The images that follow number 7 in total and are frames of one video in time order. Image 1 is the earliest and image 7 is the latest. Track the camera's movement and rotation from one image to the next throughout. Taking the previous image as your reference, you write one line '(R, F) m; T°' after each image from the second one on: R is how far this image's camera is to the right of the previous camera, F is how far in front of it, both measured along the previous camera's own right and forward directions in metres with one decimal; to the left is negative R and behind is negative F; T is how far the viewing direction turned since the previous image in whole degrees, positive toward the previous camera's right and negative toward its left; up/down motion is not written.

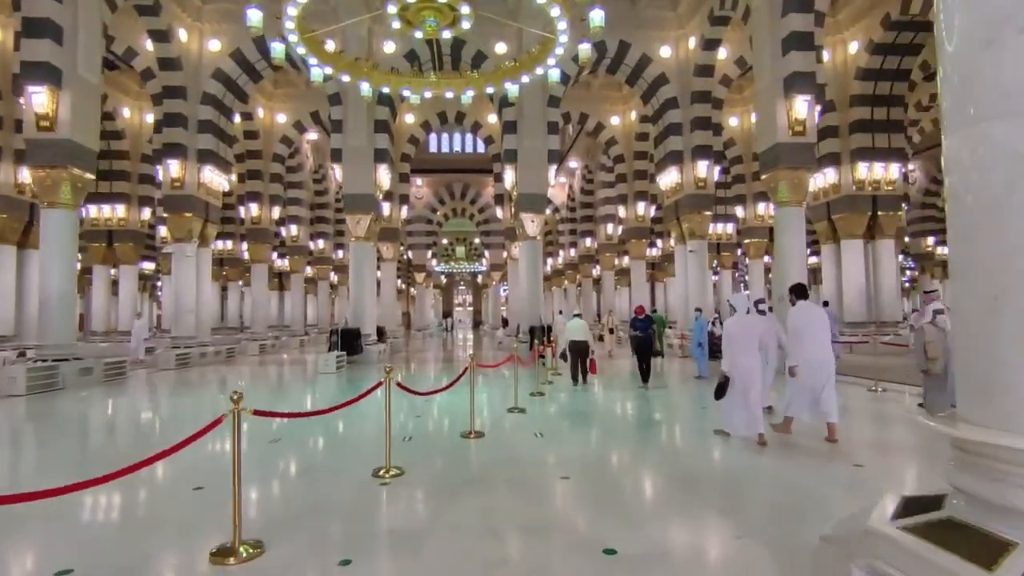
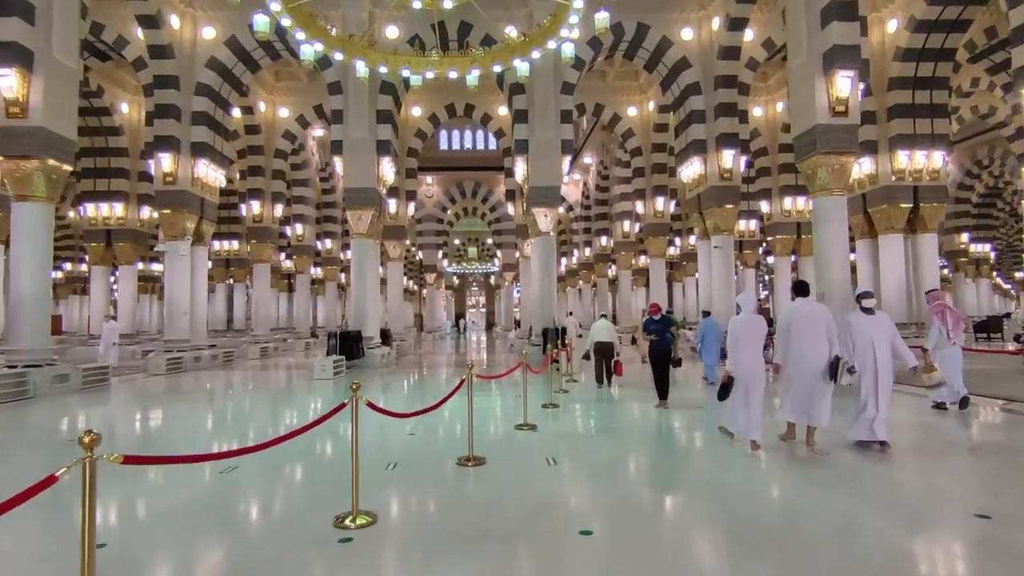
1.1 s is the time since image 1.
(+0.1, +0.9) m; -1°
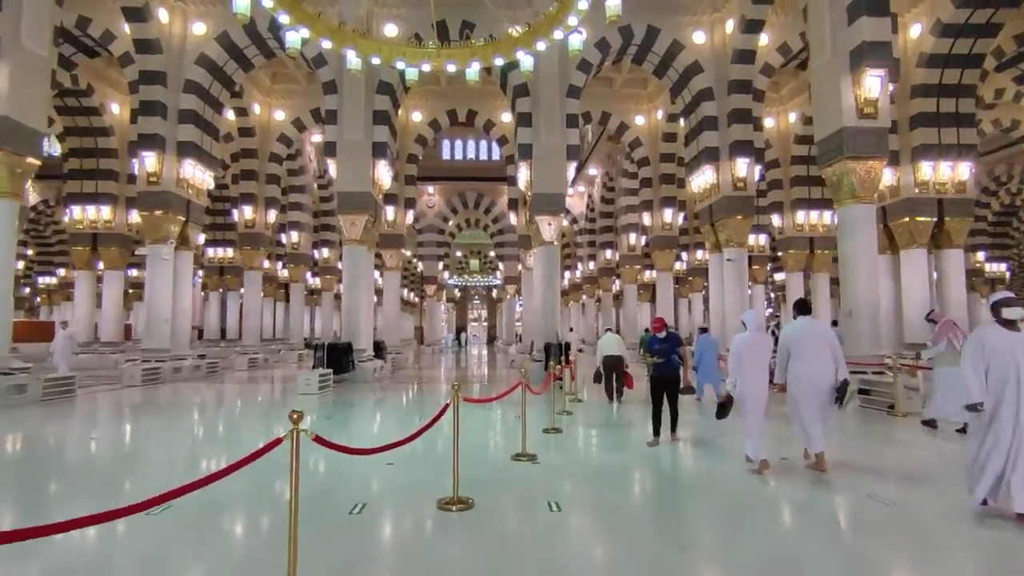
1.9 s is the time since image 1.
(0.0, +0.7) m; 0°
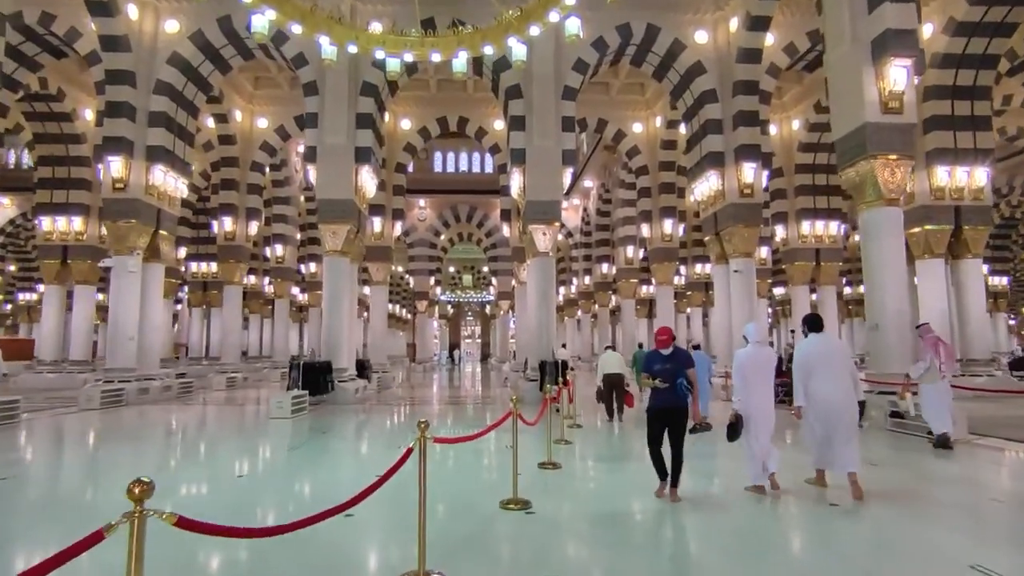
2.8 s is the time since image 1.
(0.0, +0.8) m; +1°
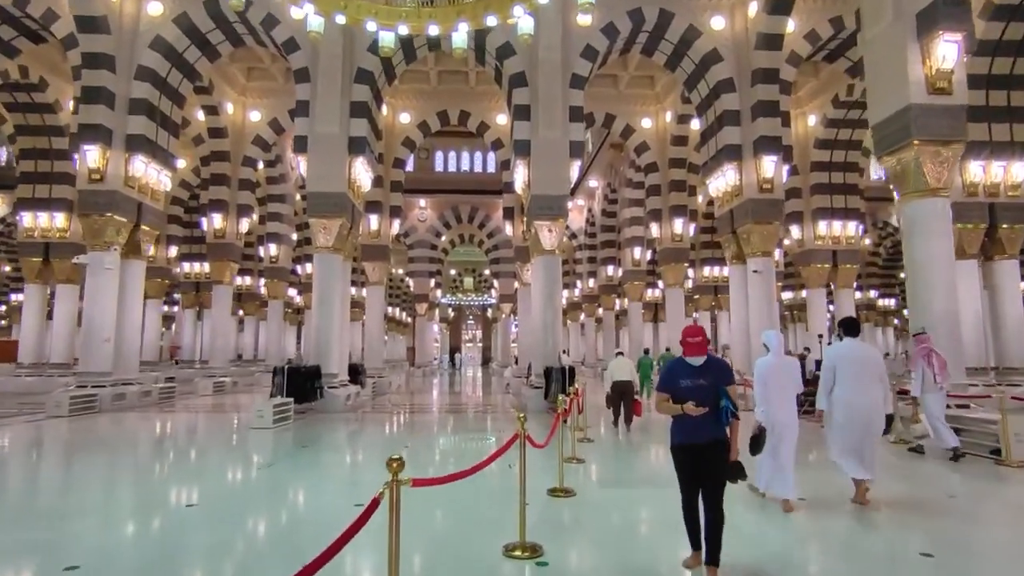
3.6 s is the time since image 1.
(0.0, +0.7) m; 0°
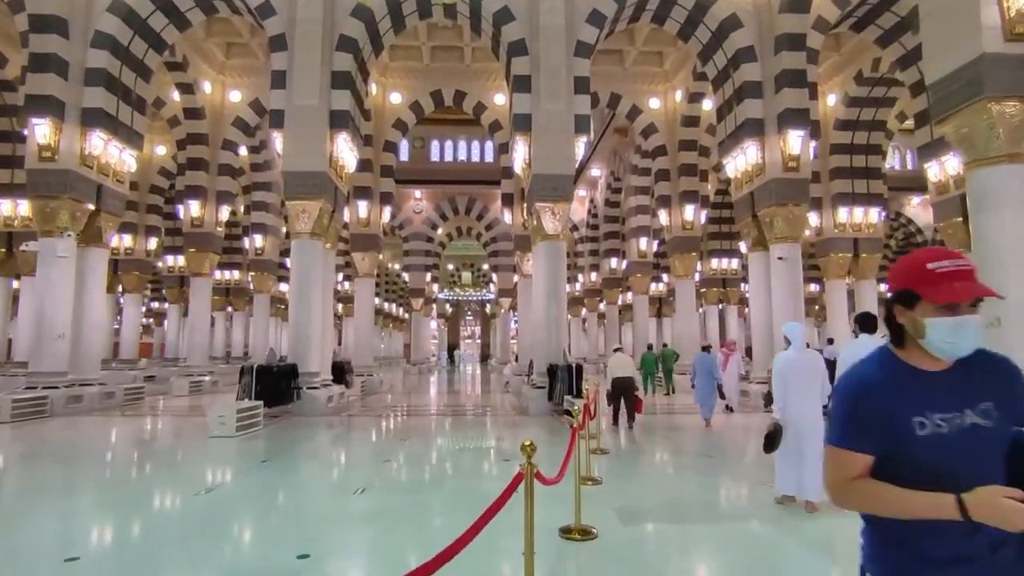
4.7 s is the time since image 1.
(0.0, +1.0) m; 0°
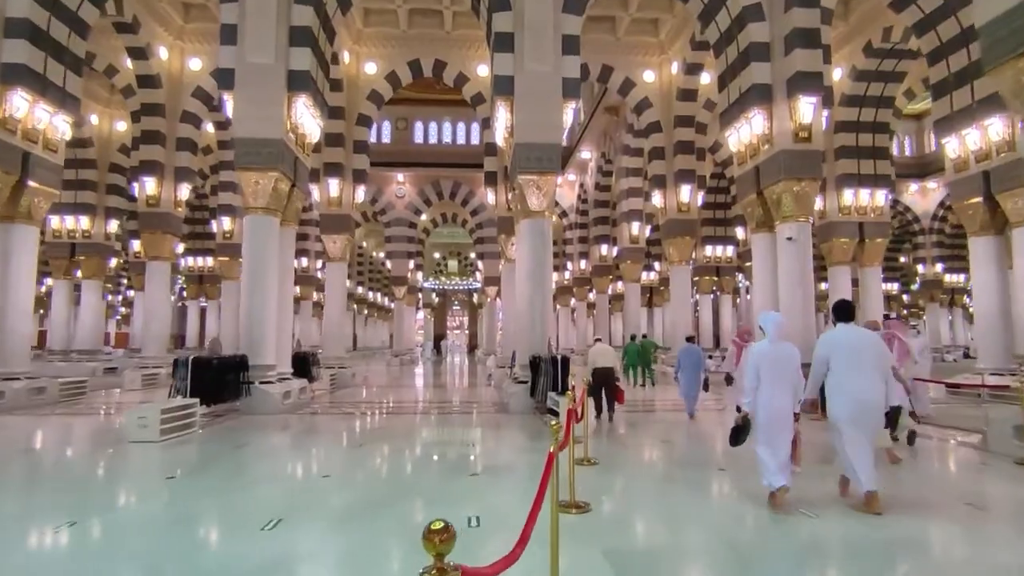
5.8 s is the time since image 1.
(+0.1, +1.0) m; +1°
